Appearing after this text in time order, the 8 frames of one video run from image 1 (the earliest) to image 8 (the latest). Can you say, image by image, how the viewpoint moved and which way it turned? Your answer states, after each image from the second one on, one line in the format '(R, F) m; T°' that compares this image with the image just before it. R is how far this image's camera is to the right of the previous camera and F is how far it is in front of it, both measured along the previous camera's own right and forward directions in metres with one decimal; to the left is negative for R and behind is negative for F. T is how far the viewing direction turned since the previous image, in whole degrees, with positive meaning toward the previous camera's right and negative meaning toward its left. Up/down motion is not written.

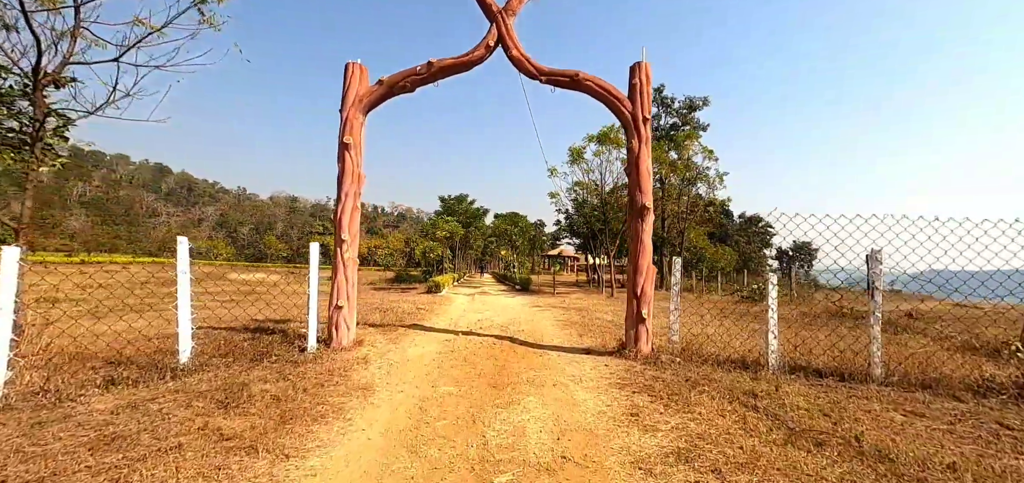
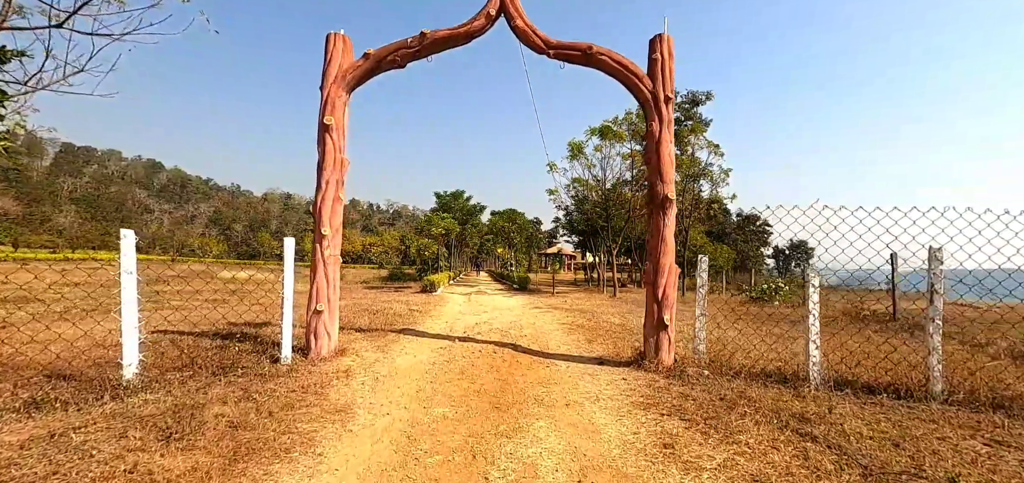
(-0.1, +0.8) m; +1°
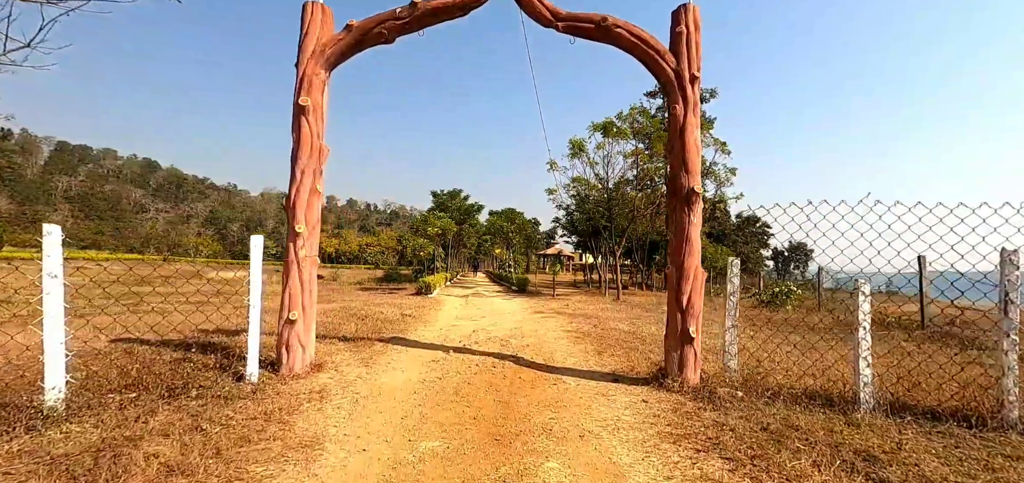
(-0.1, +0.7) m; 0°
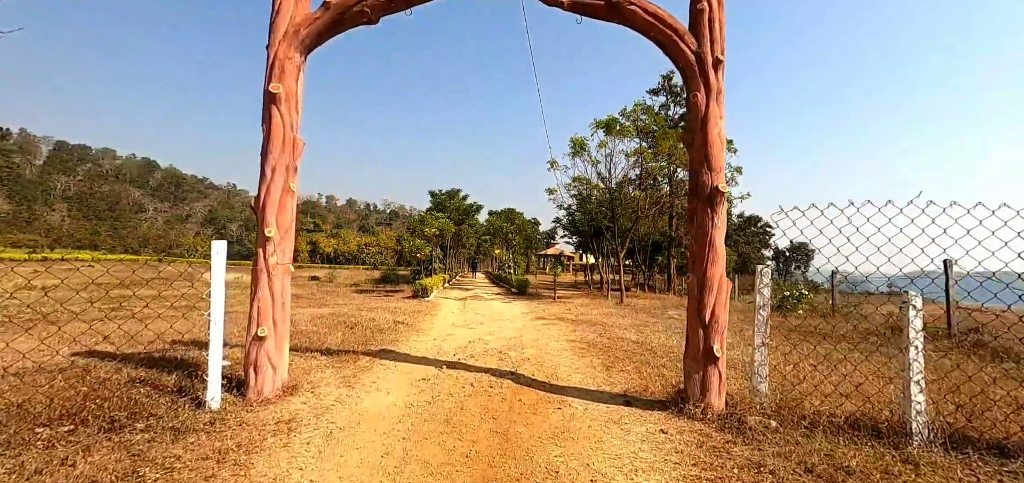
(0.0, +0.6) m; 0°
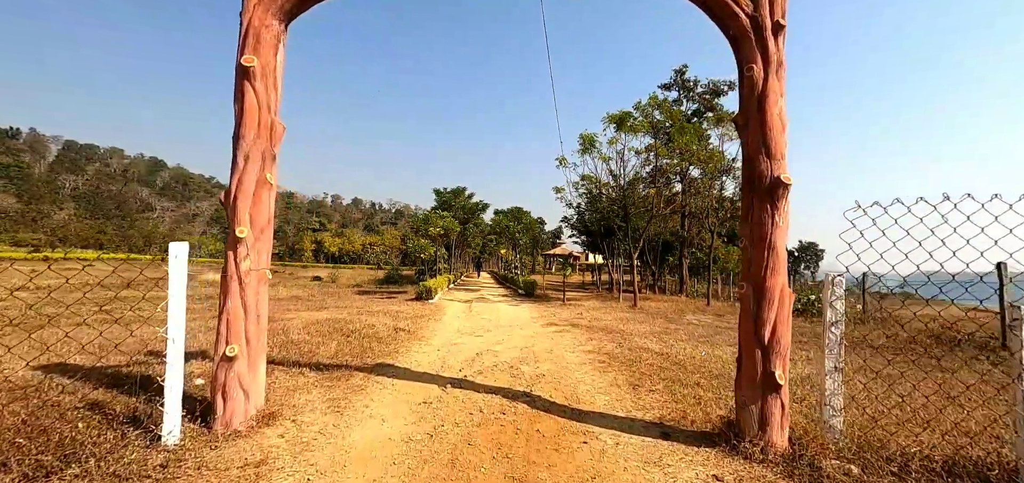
(-0.1, +0.7) m; -1°
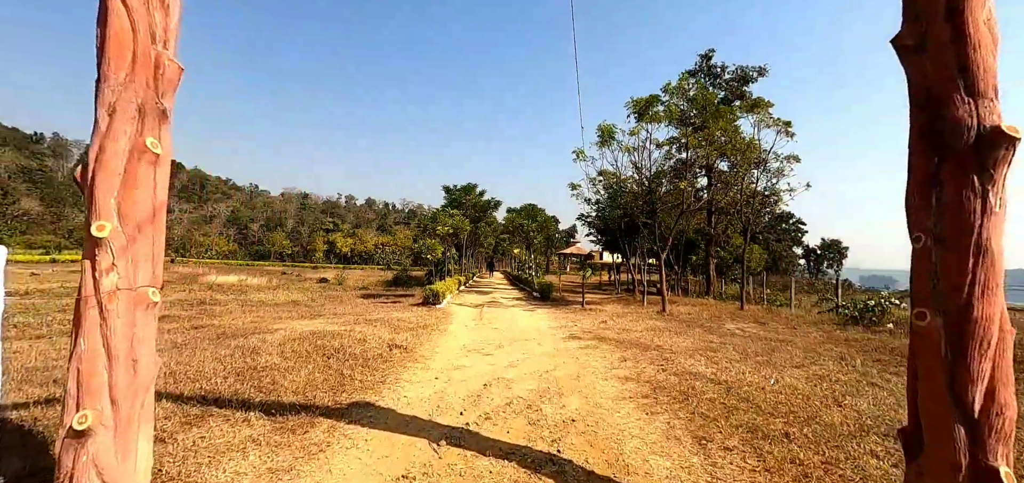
(0.0, +1.4) m; -2°
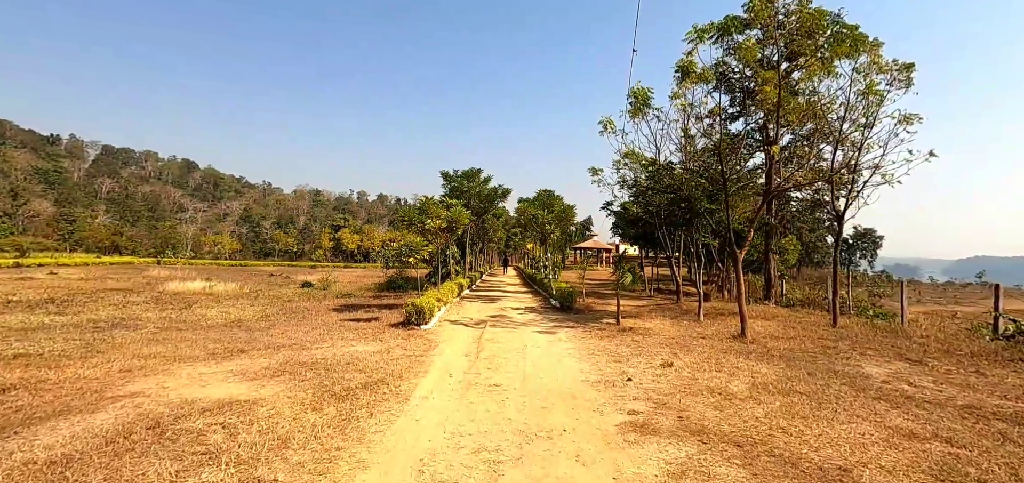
(+0.1, +4.1) m; -2°
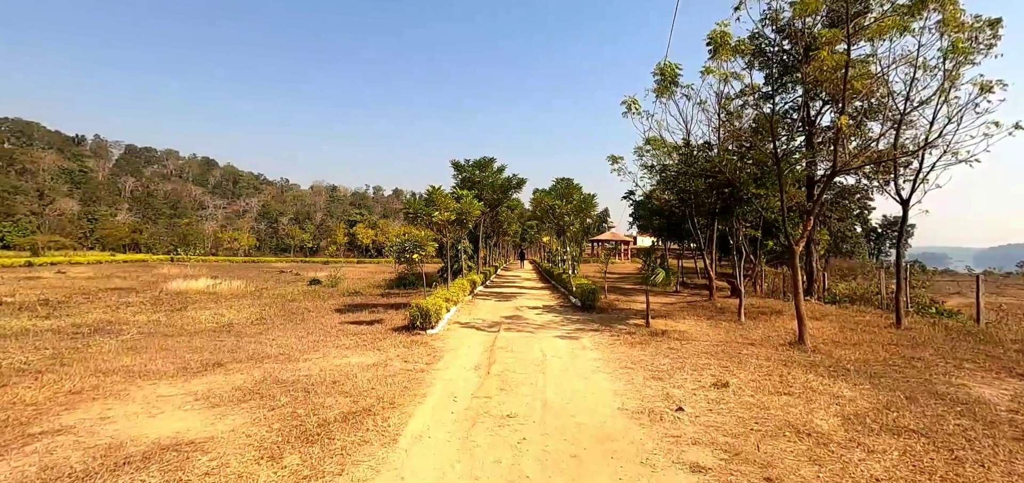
(0.0, +1.3) m; -2°
